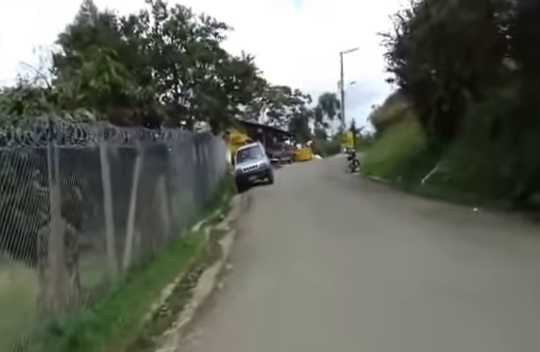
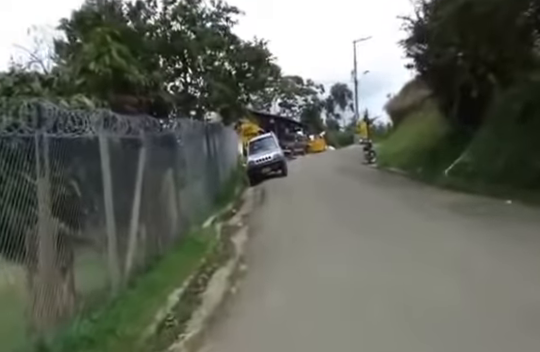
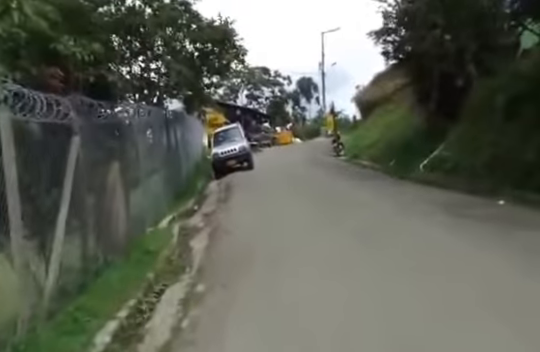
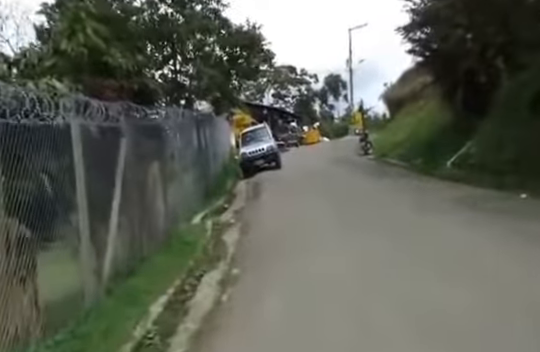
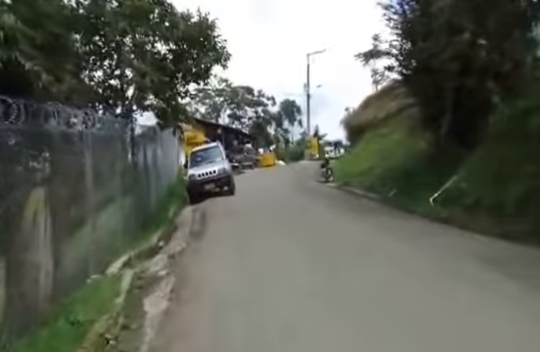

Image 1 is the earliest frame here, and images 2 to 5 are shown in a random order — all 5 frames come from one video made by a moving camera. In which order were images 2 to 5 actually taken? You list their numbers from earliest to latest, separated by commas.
2, 4, 3, 5
